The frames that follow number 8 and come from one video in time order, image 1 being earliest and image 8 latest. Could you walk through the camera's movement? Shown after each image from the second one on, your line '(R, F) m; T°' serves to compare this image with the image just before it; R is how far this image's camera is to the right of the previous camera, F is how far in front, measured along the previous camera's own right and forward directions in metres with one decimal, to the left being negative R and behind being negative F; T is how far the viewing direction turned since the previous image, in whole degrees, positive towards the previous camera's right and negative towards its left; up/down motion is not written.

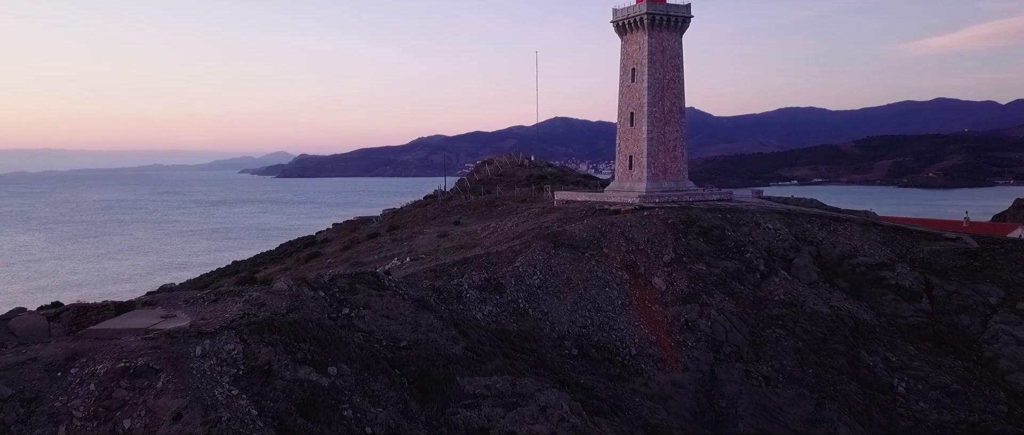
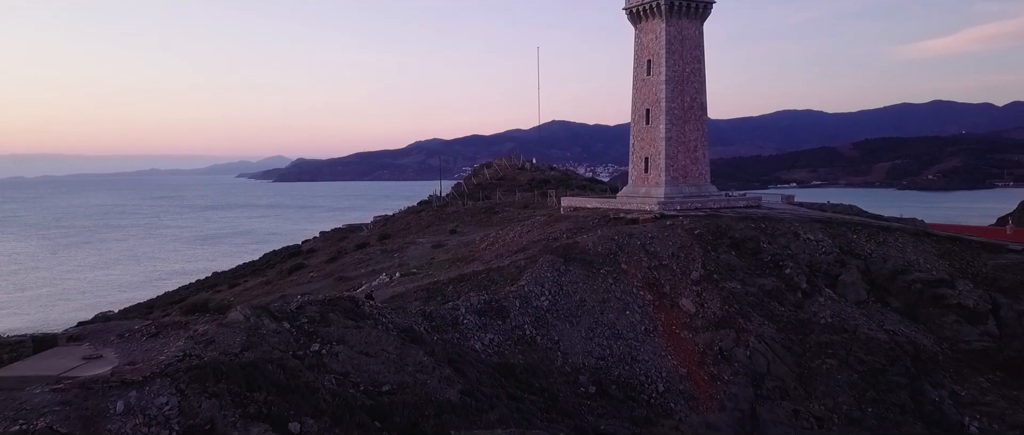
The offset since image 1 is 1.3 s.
(-0.2, +3.2) m; 0°
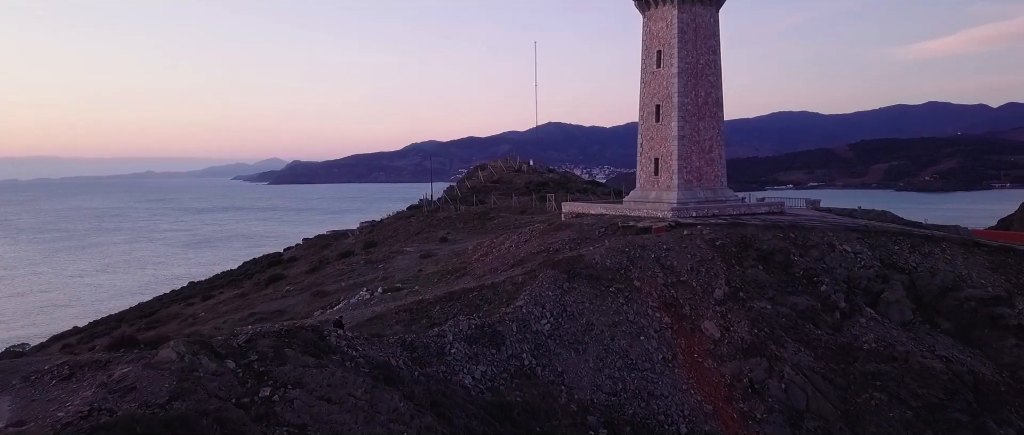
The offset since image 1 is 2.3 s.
(0.0, +2.7) m; 0°
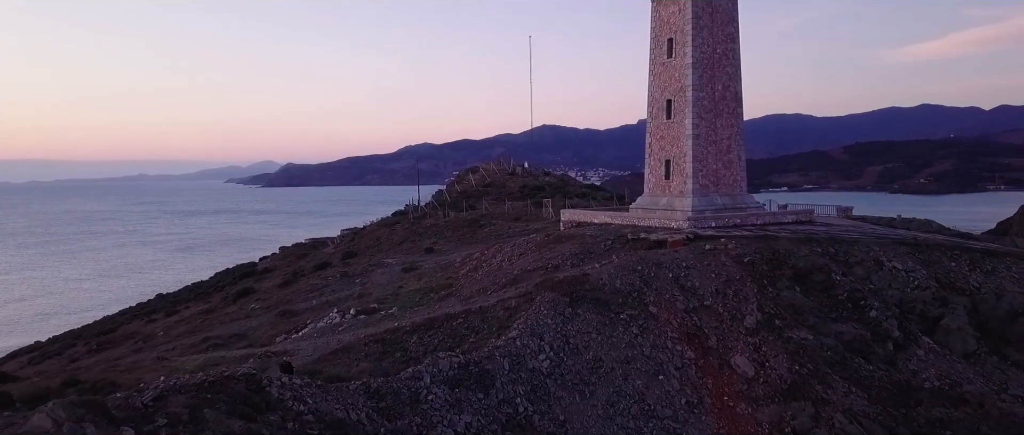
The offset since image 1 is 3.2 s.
(+0.1, +3.0) m; 0°
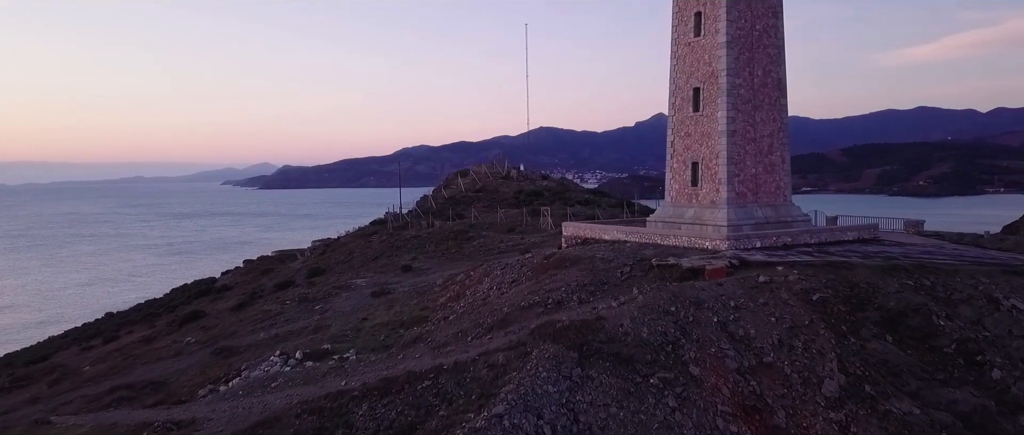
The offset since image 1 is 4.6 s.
(+0.1, +4.3) m; 0°
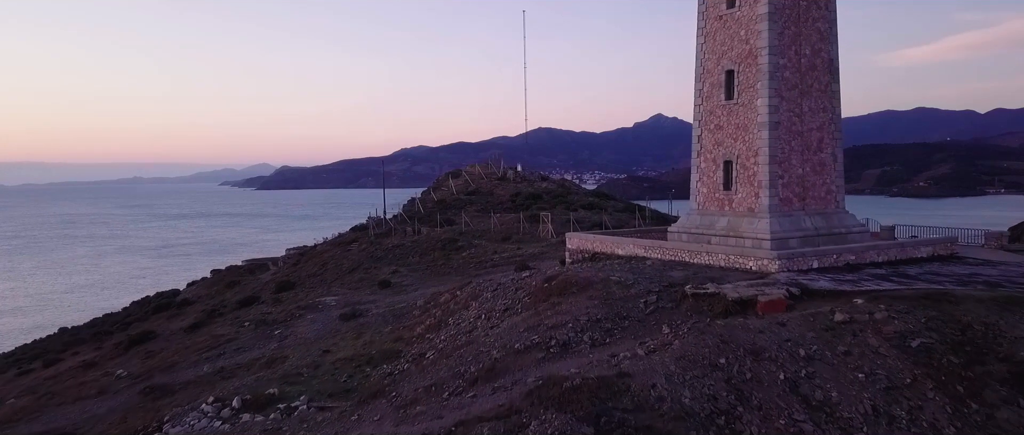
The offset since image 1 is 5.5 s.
(+0.1, +3.3) m; 0°
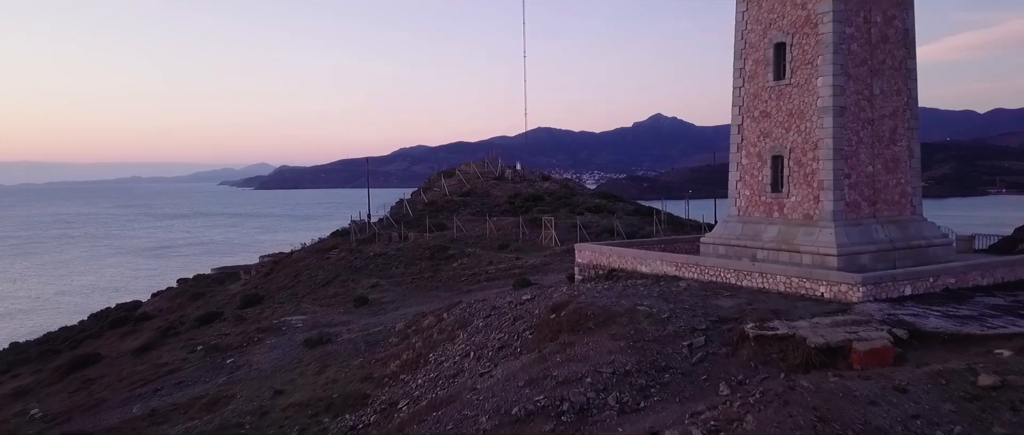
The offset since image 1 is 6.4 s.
(0.0, +3.0) m; 0°
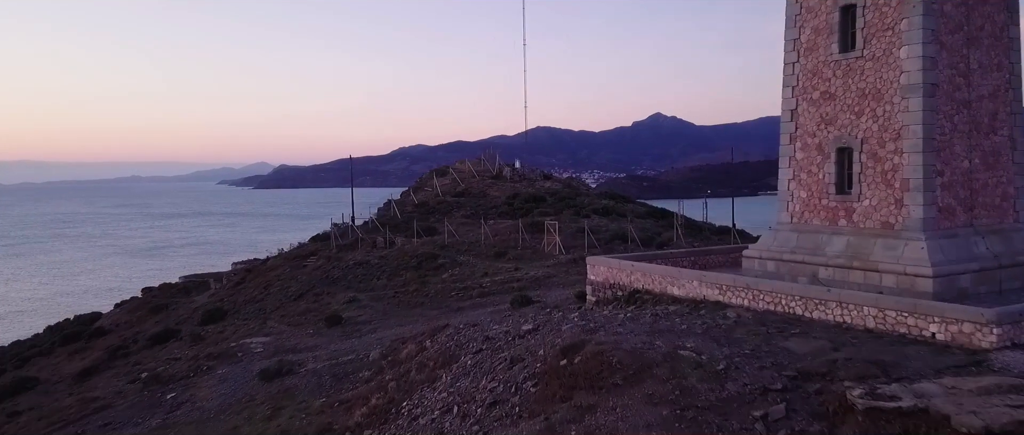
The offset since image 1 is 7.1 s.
(0.0, +2.6) m; 0°
